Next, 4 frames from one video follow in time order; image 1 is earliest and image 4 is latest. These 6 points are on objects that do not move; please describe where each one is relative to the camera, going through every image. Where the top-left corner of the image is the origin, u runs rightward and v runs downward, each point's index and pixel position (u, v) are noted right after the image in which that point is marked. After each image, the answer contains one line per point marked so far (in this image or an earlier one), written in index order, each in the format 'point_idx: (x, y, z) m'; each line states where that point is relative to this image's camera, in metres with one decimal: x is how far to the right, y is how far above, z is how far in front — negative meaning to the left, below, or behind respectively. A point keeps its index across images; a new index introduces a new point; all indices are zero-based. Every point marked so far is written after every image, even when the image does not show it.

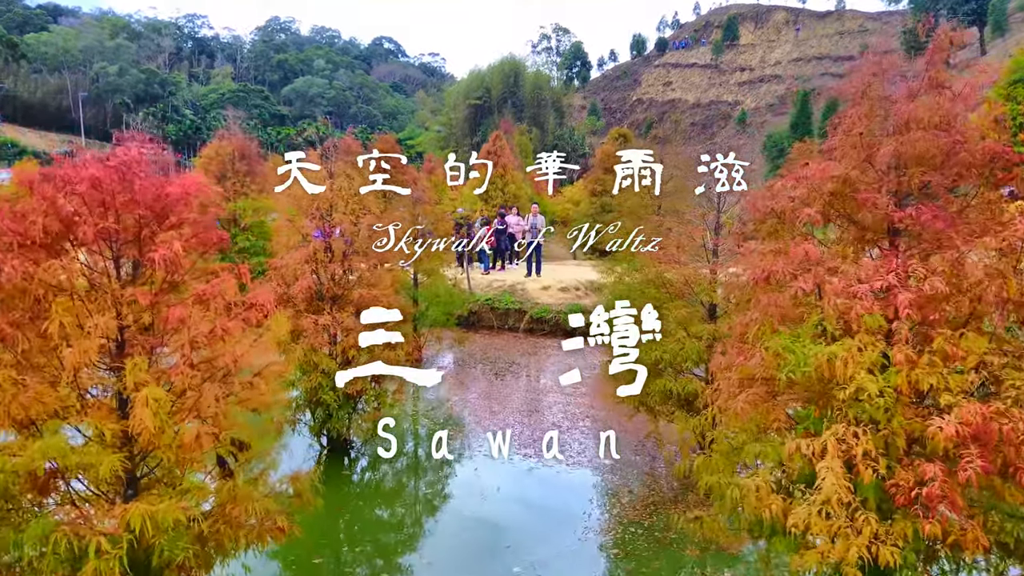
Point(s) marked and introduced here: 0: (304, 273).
0: (-2.6, +0.2, +7.7) m
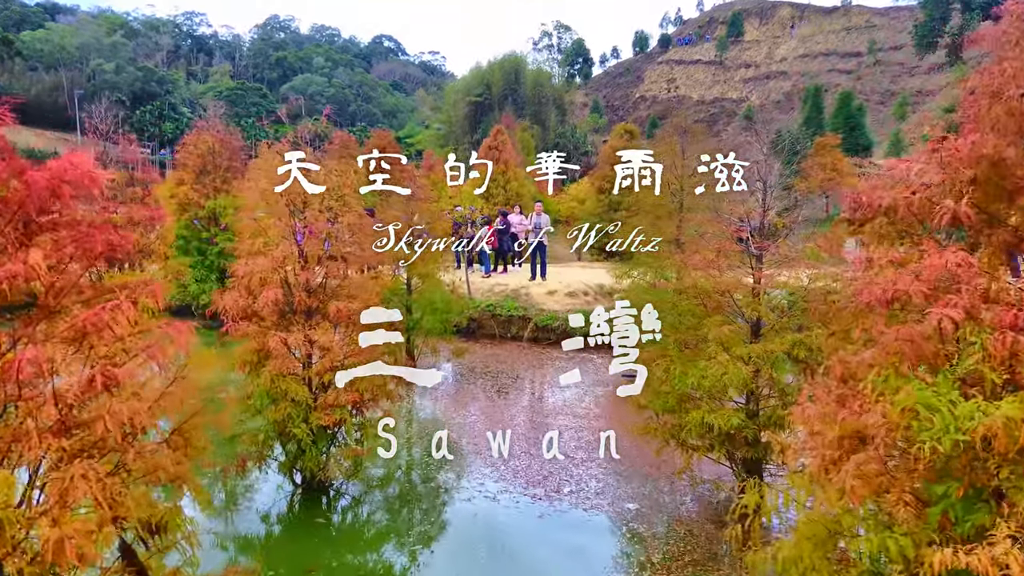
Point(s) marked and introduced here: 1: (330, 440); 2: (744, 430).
0: (-2.6, +0.1, +6.4) m
1: (-2.0, -1.7, +6.7) m
2: (+2.4, -1.4, +6.1) m
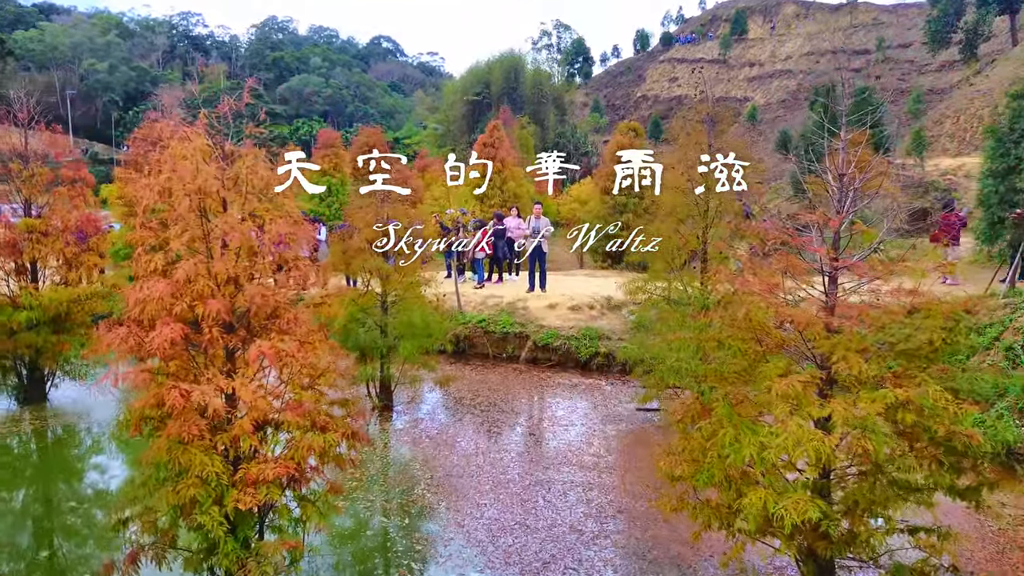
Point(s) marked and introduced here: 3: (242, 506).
0: (-2.6, -0.2, +4.7) m
1: (-2.1, -2.0, +5.0) m
2: (+2.3, -1.7, +4.4) m
3: (-2.1, -1.7, +4.6) m
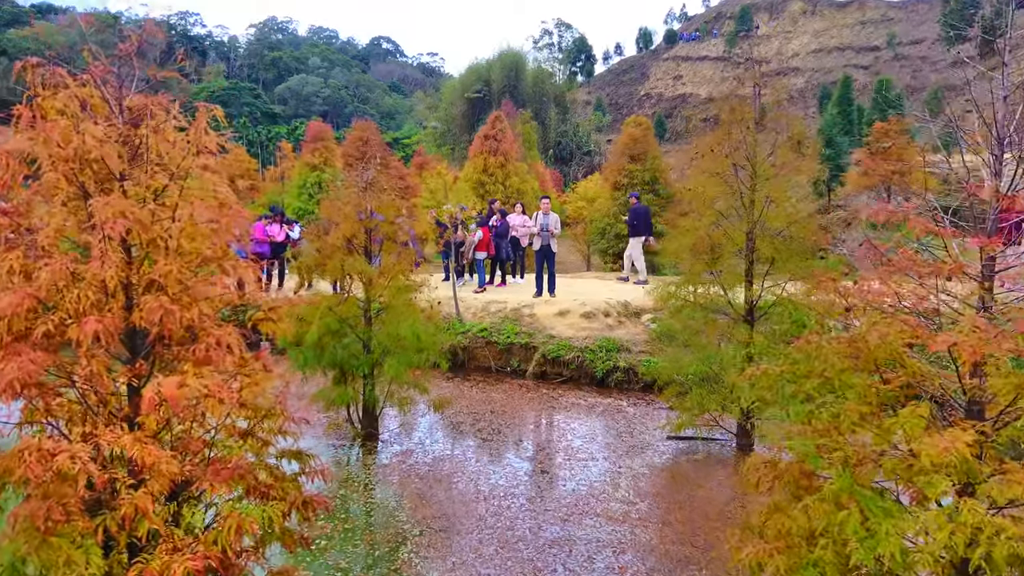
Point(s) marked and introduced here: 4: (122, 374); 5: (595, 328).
0: (-2.5, -0.3, +3.2) m
1: (-2.0, -2.0, +3.5) m
2: (+2.4, -1.8, +2.9) m
3: (-2.0, -1.7, +3.1) m
4: (-2.2, -0.5, +3.4) m
5: (+1.5, -0.7, +11.2) m
